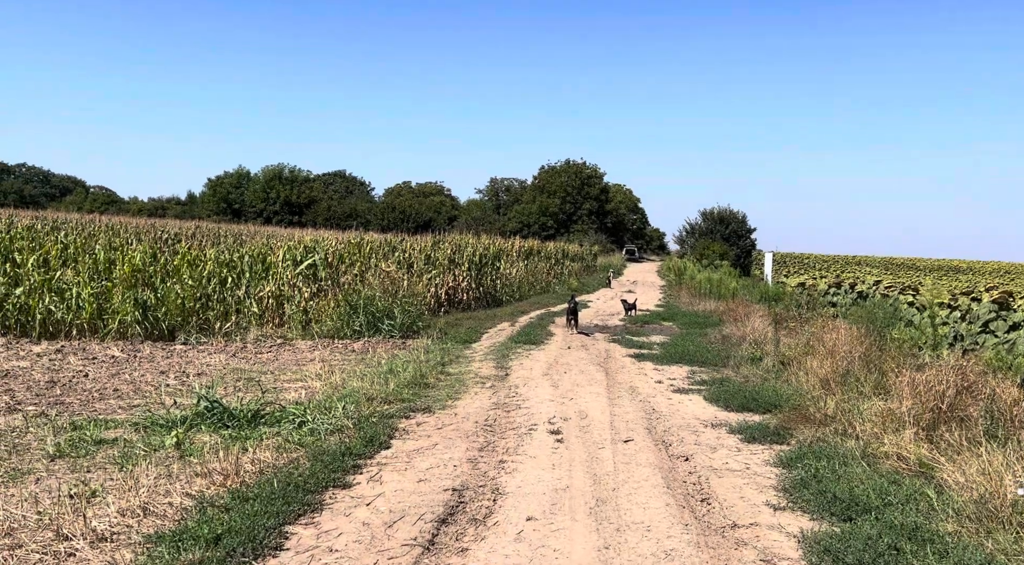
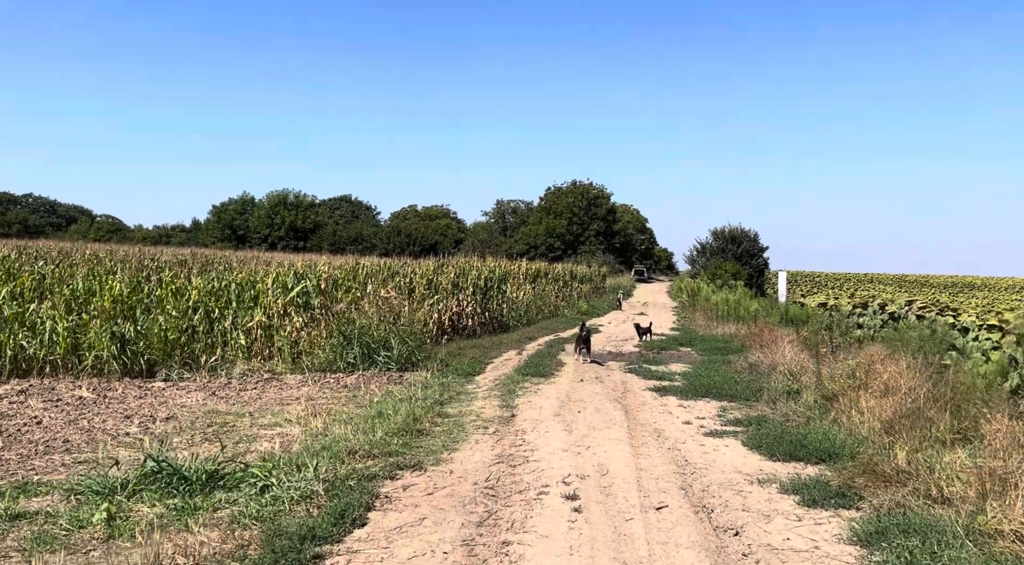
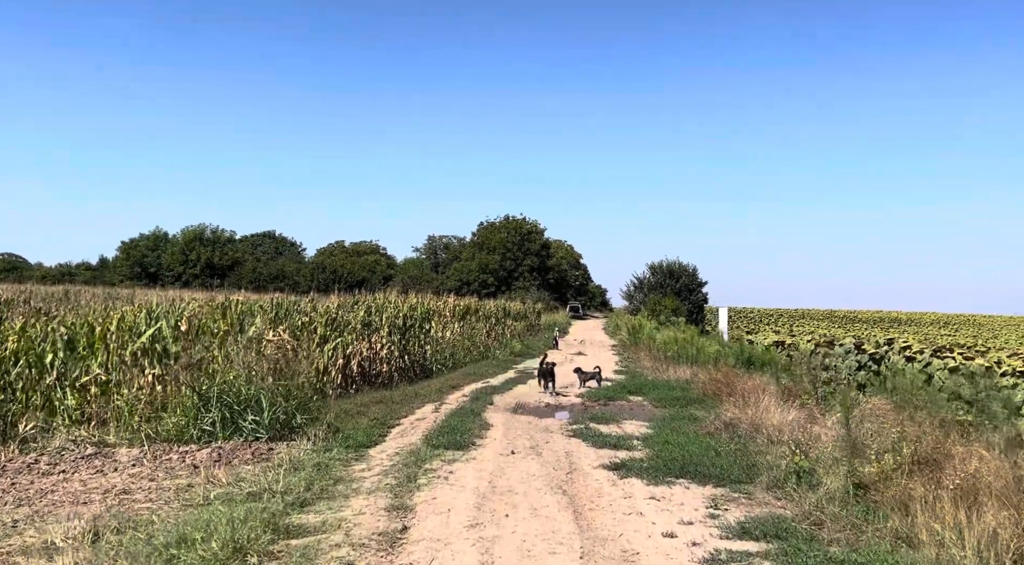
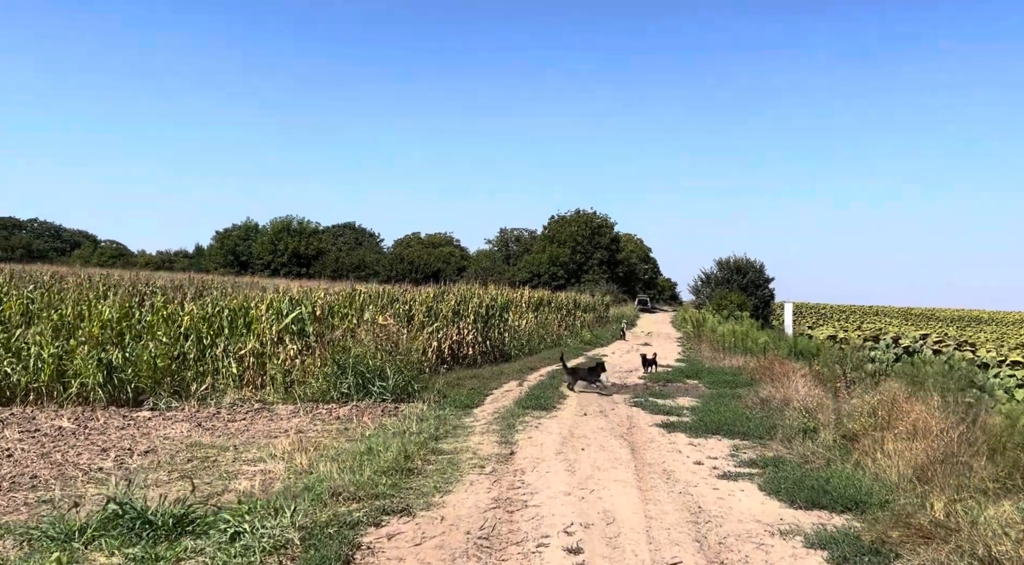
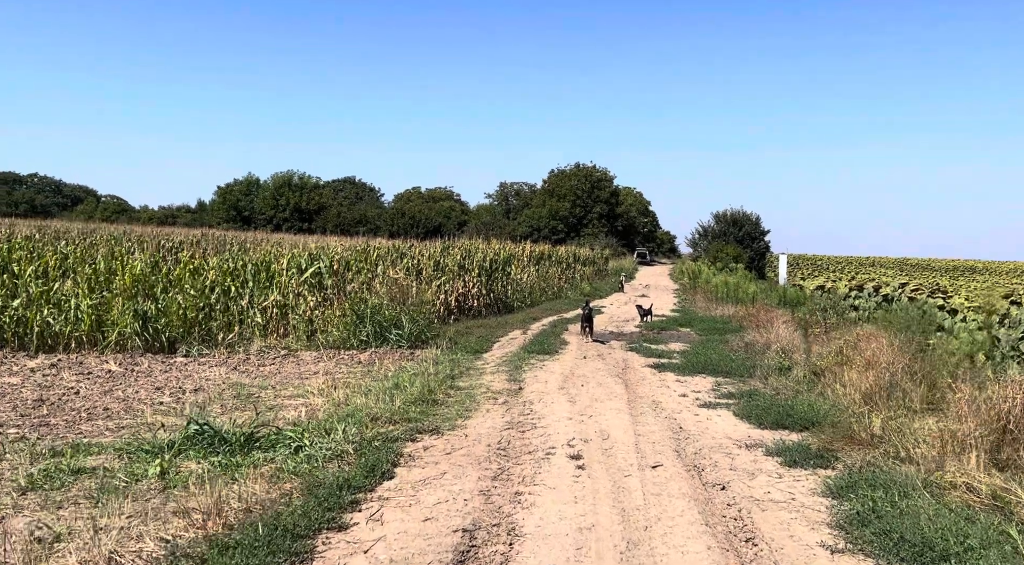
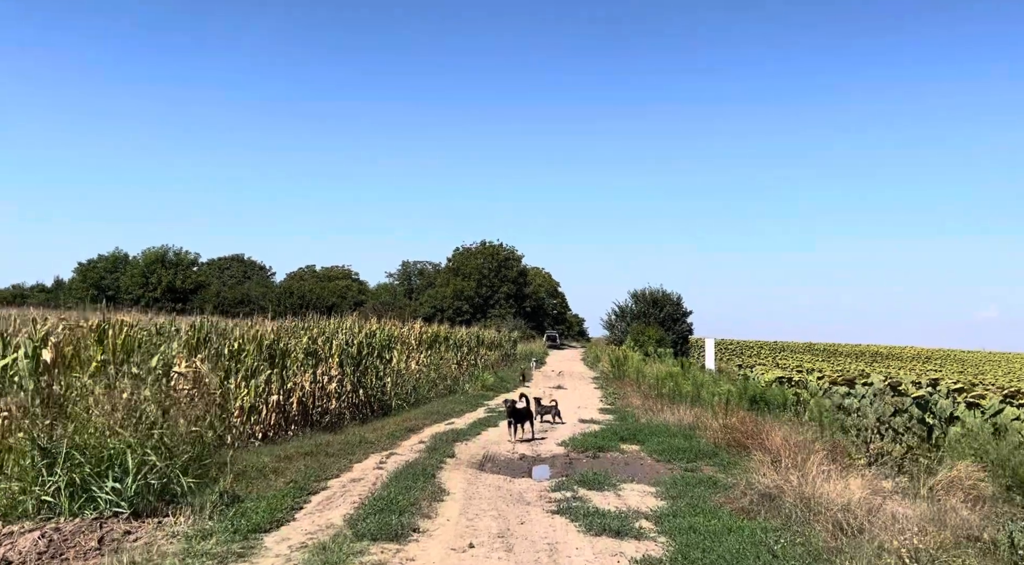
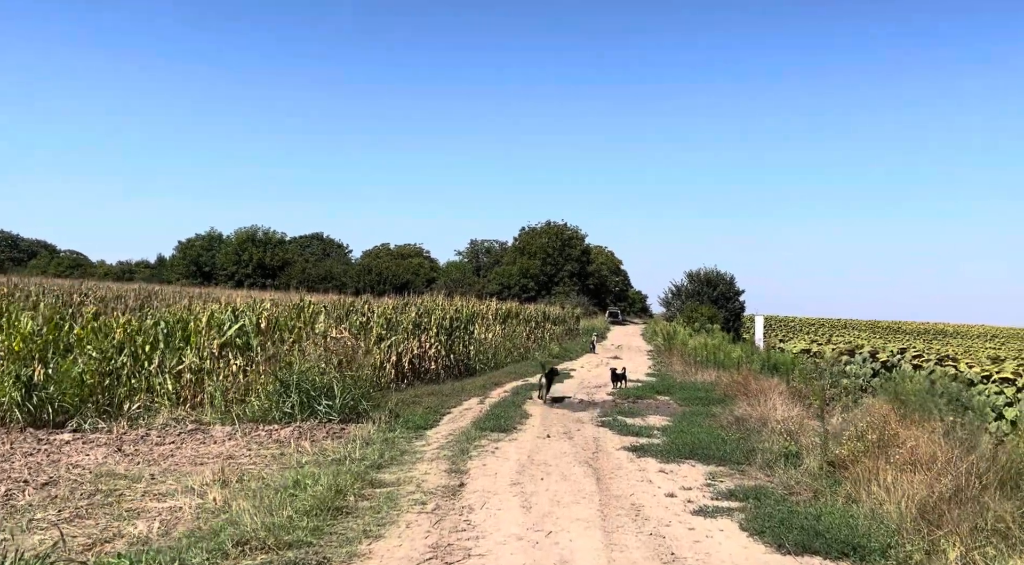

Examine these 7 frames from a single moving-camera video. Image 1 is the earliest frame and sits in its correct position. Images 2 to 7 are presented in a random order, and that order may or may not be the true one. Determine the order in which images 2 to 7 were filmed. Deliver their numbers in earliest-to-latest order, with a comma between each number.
5, 2, 4, 7, 3, 6
